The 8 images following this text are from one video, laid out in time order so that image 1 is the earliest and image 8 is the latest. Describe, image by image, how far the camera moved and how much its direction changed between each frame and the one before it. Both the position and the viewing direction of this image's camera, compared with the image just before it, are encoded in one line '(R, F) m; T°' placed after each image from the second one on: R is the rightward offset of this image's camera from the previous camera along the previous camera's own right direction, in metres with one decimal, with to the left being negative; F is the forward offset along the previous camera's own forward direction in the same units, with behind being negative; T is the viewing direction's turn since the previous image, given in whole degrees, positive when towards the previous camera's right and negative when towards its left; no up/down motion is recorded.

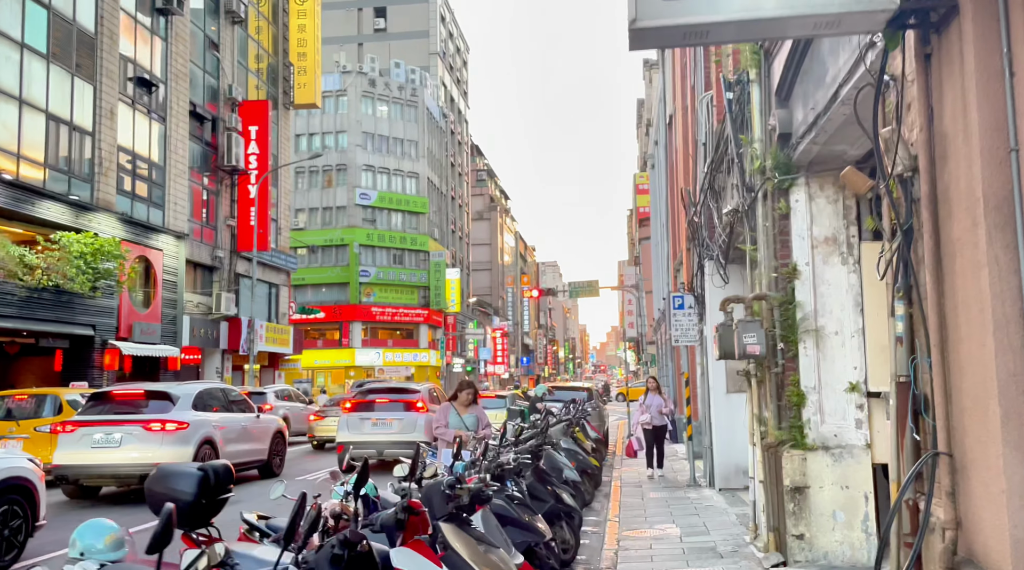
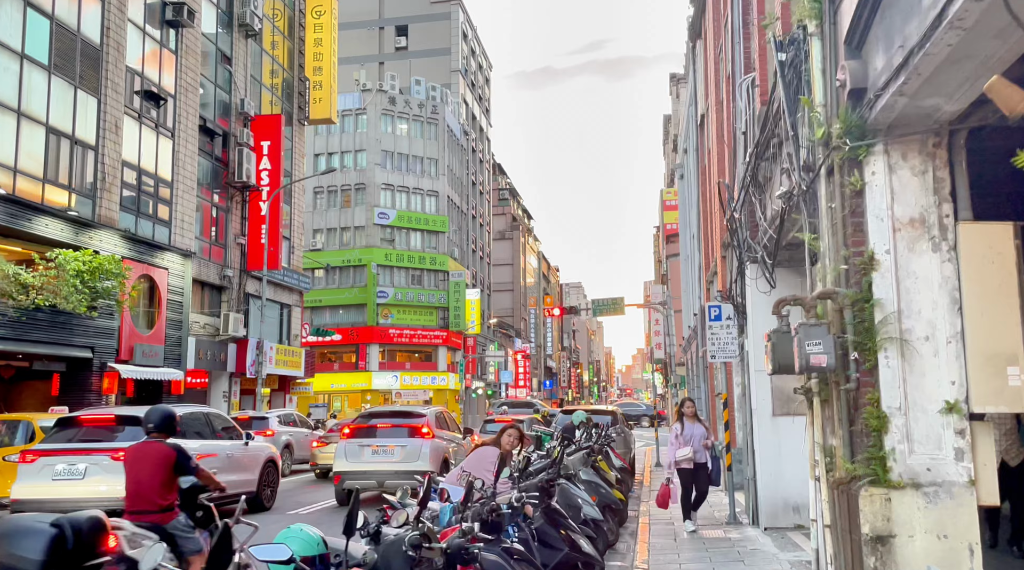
(+0.1, +1.5) m; -1°
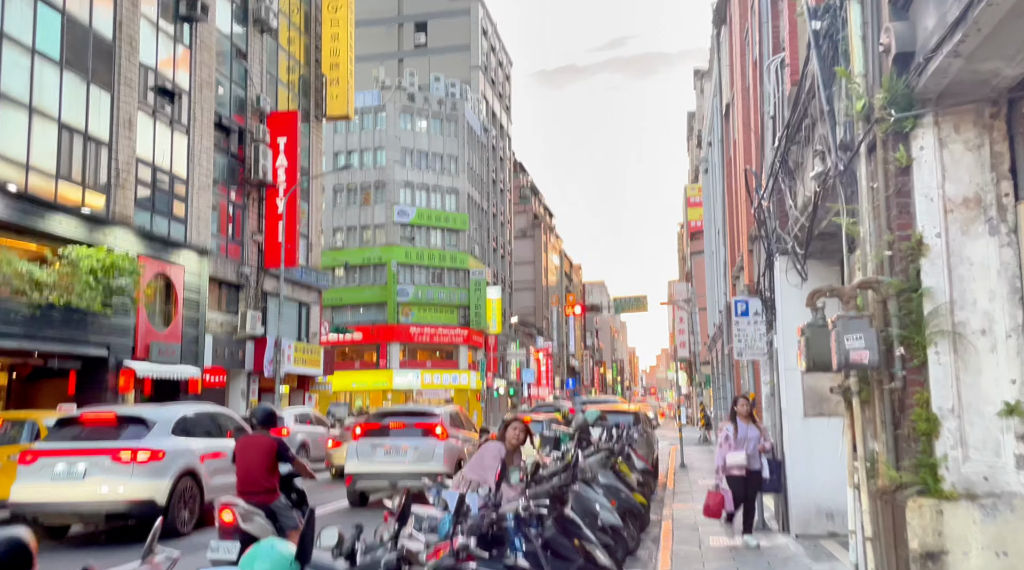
(+0.1, +0.6) m; -1°
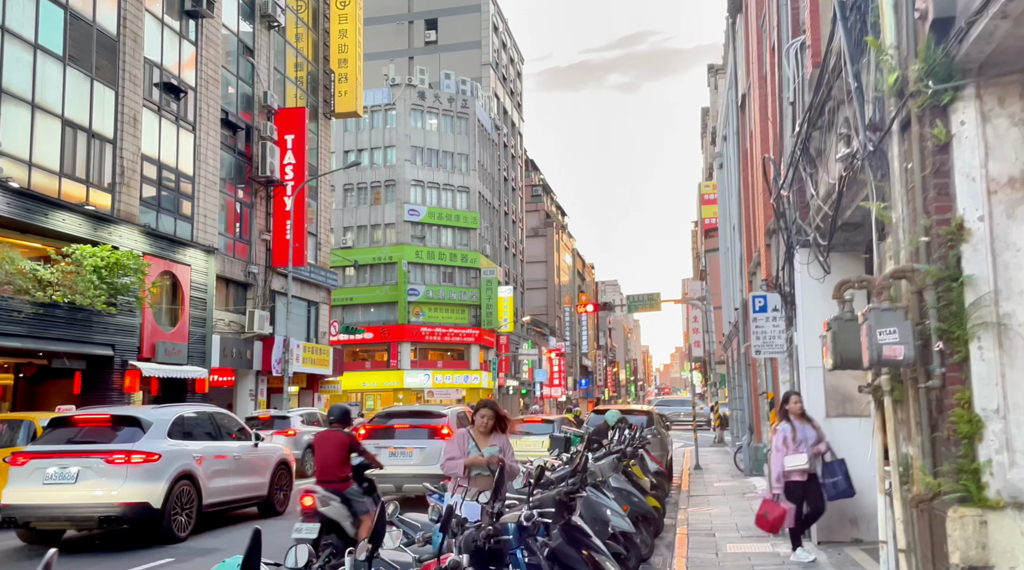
(+0.1, +0.4) m; -1°
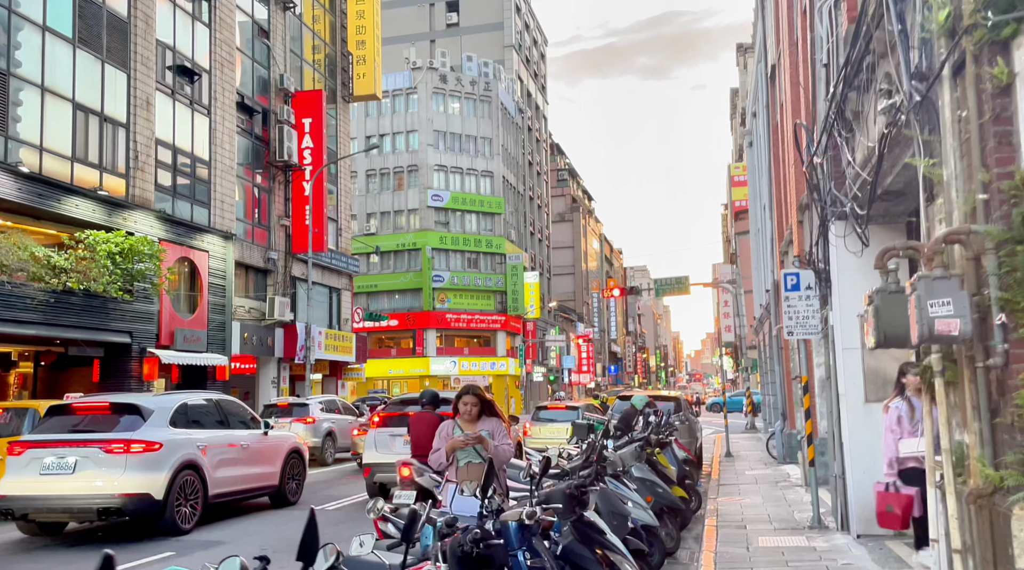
(+0.1, +0.6) m; -2°
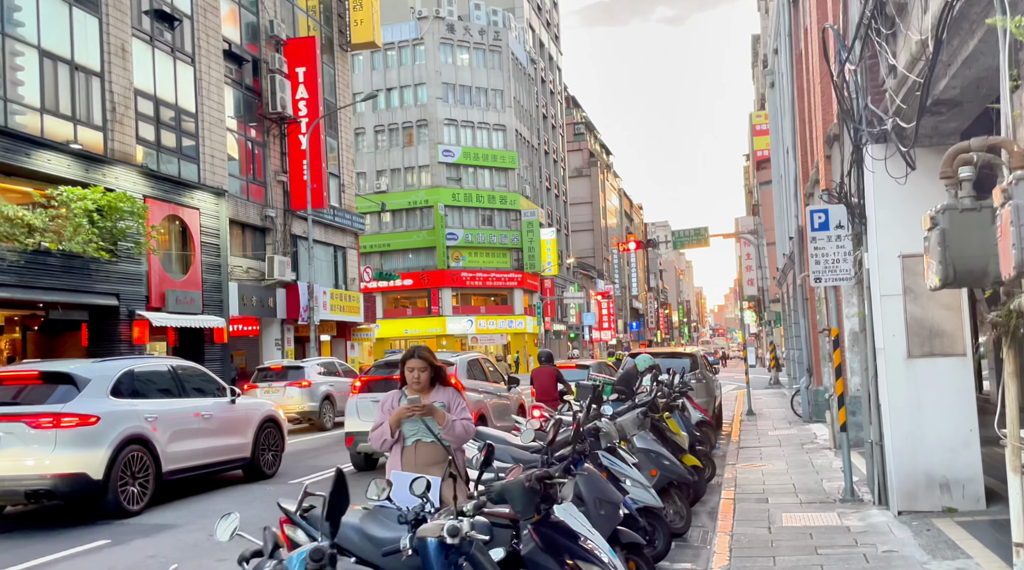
(+0.4, +1.4) m; -1°
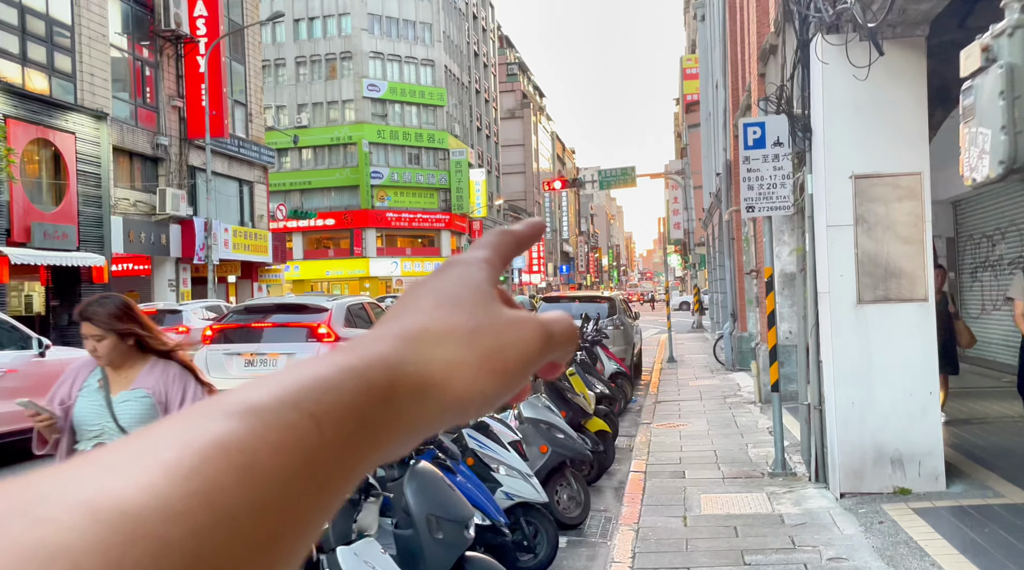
(+0.6, +1.8) m; +4°
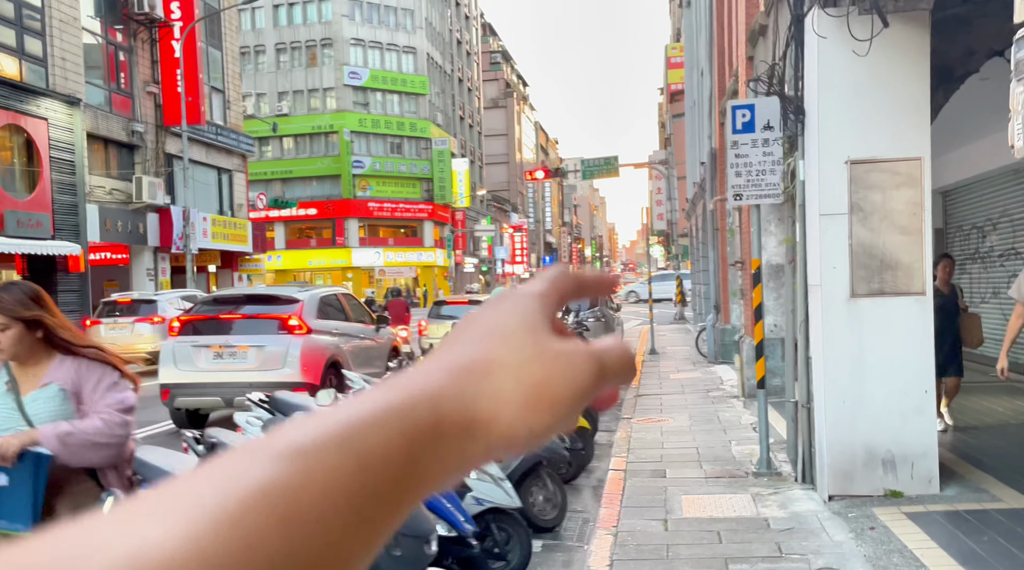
(+0.1, +0.3) m; +1°
